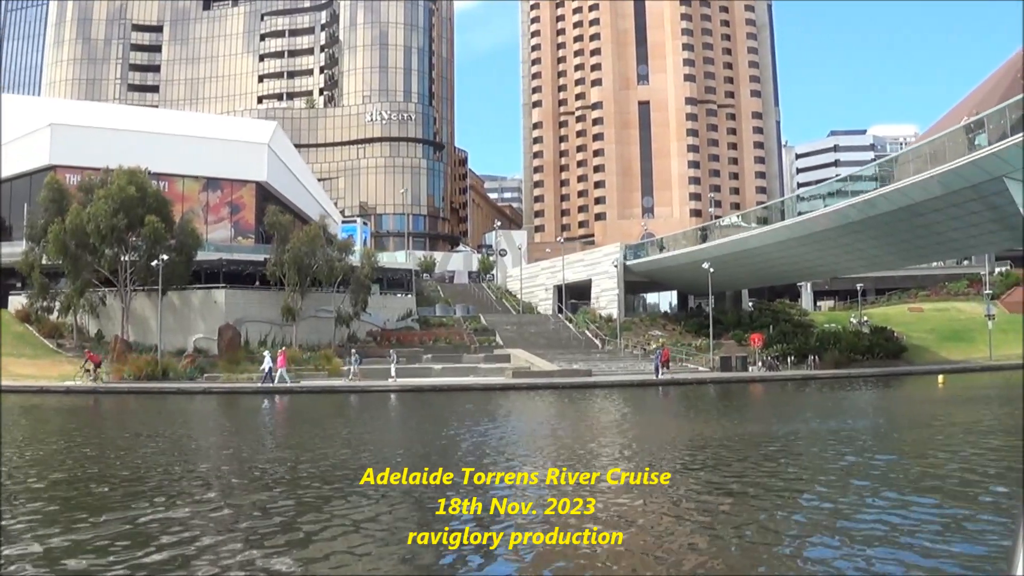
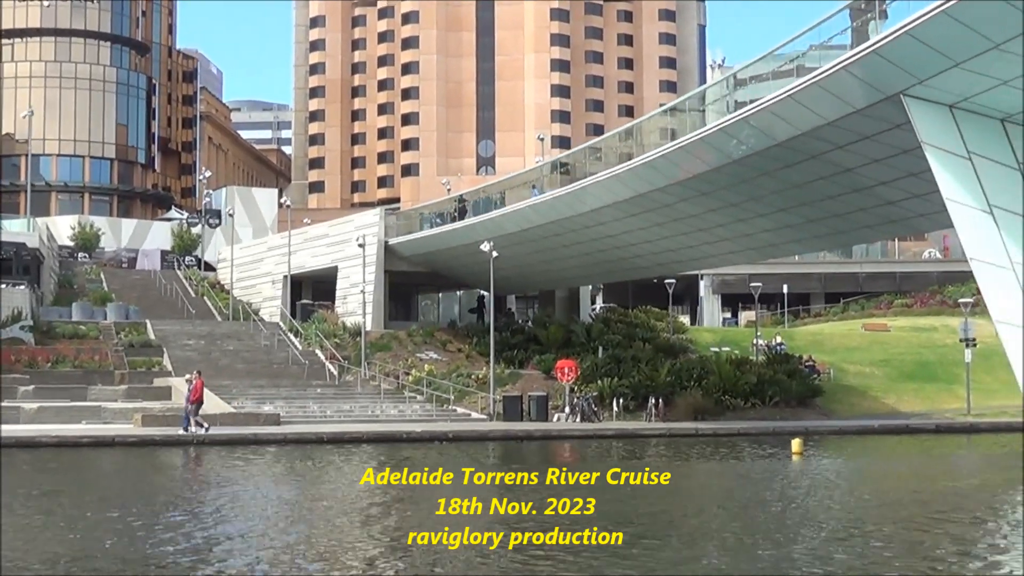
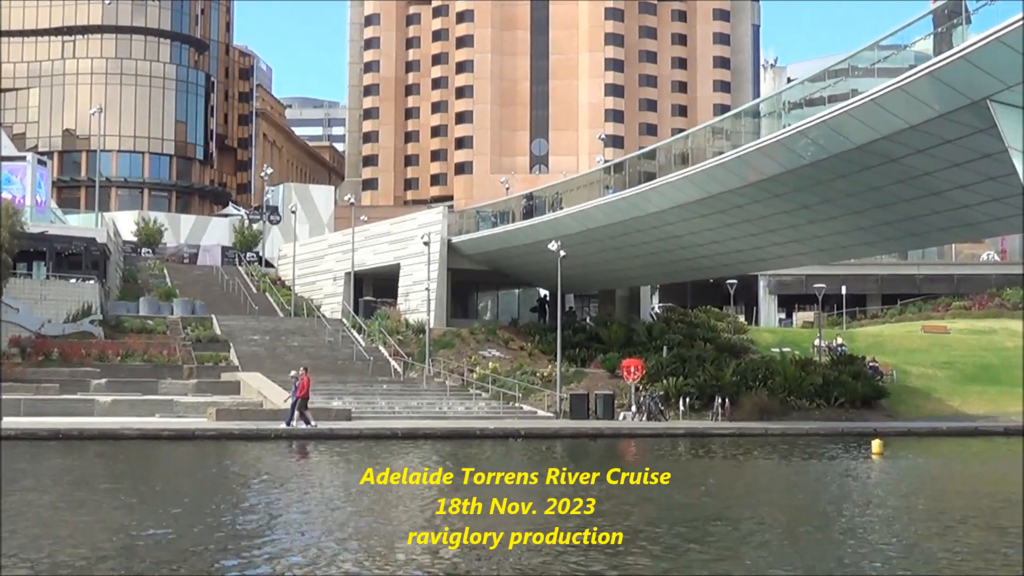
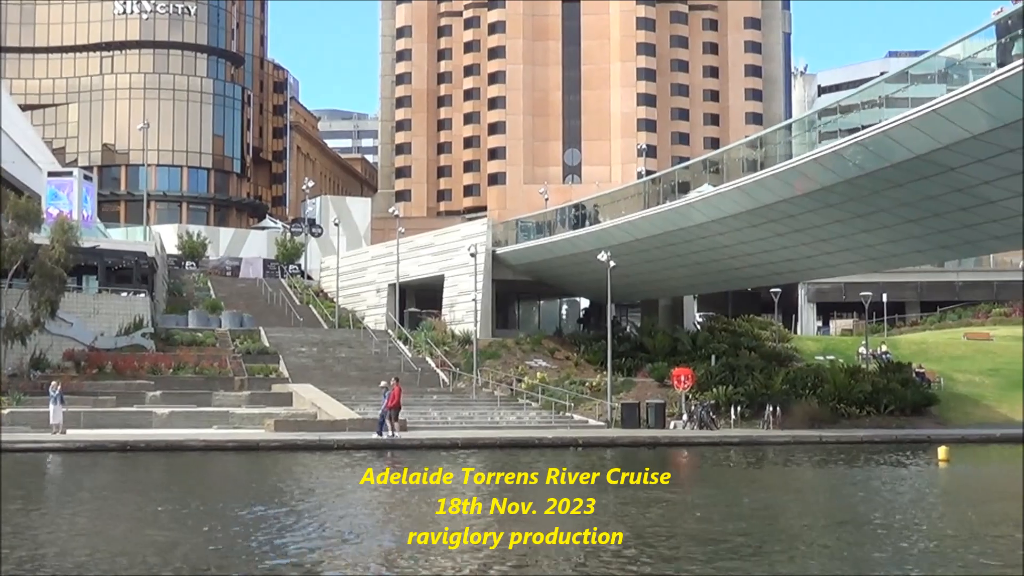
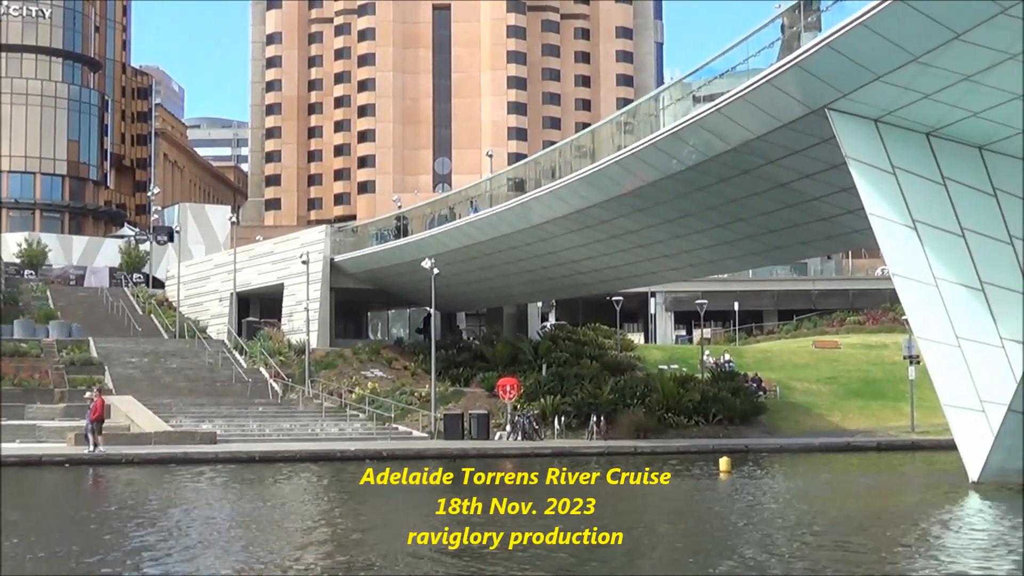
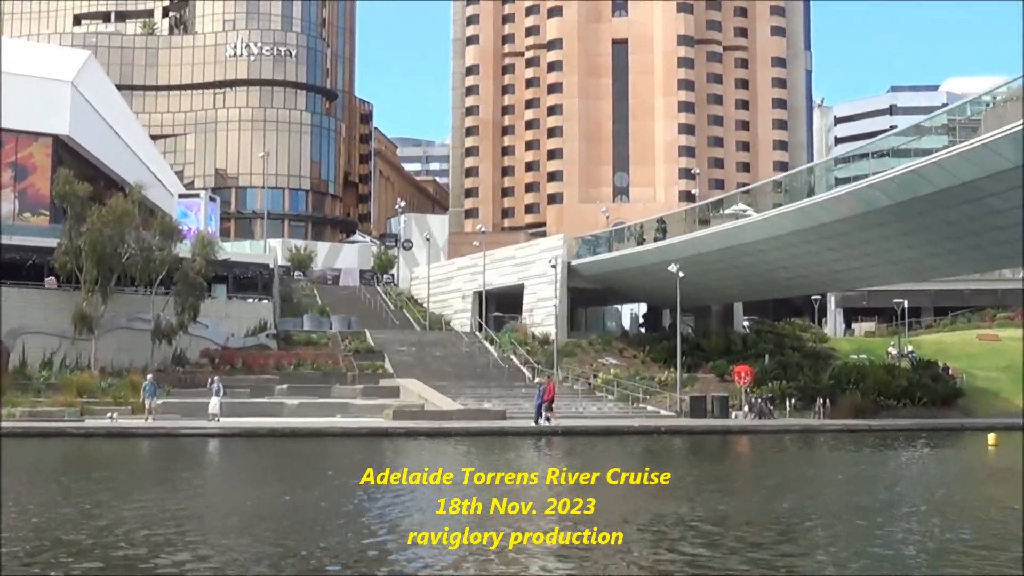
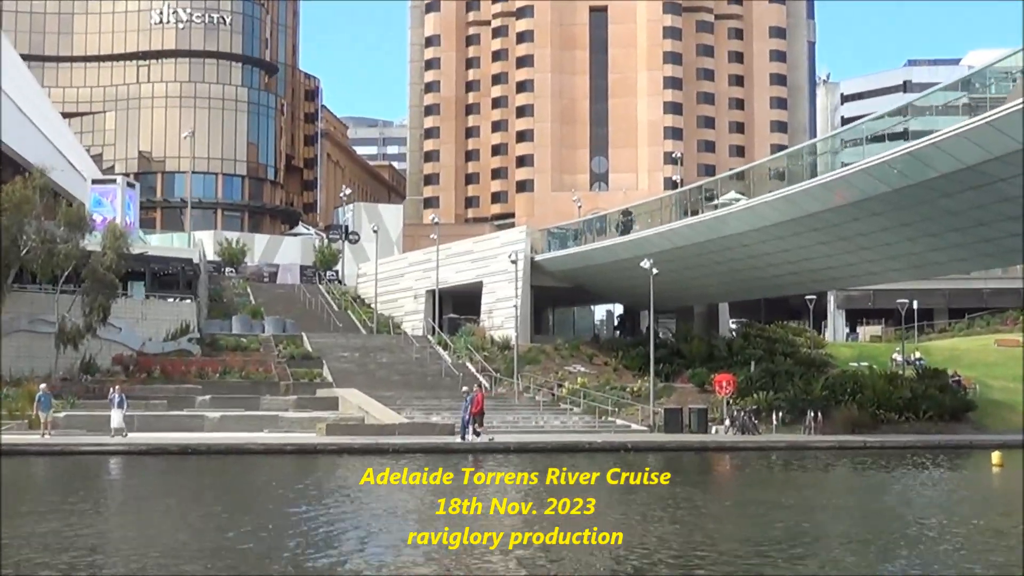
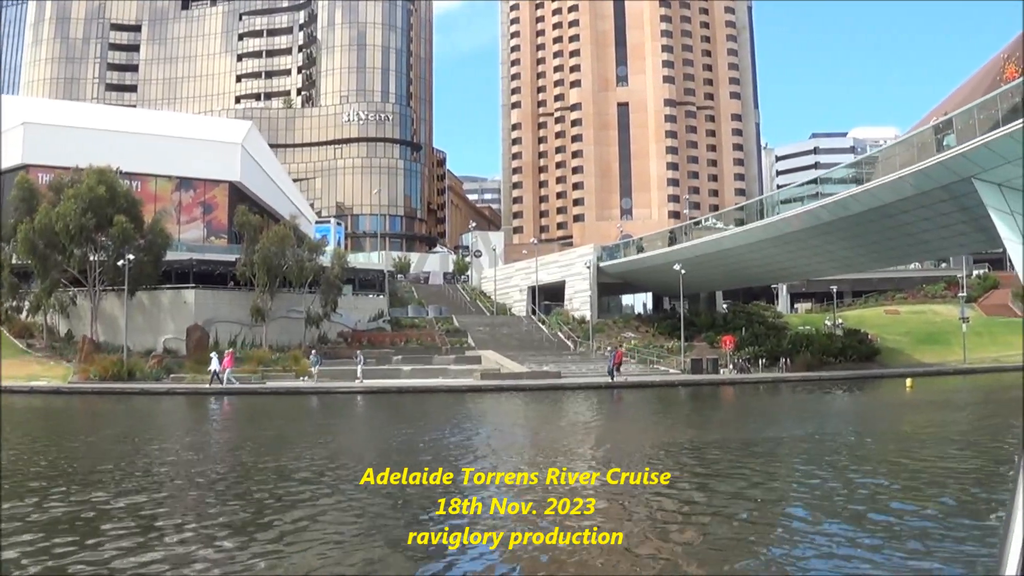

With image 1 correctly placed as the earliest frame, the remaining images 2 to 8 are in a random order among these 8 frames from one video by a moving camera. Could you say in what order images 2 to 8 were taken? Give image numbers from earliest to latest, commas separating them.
8, 6, 7, 4, 3, 2, 5
